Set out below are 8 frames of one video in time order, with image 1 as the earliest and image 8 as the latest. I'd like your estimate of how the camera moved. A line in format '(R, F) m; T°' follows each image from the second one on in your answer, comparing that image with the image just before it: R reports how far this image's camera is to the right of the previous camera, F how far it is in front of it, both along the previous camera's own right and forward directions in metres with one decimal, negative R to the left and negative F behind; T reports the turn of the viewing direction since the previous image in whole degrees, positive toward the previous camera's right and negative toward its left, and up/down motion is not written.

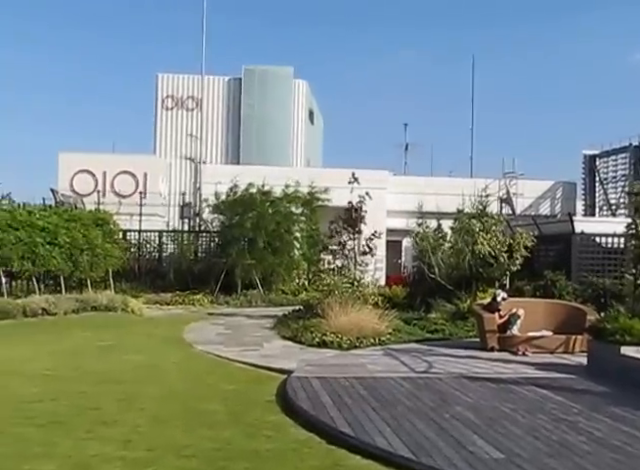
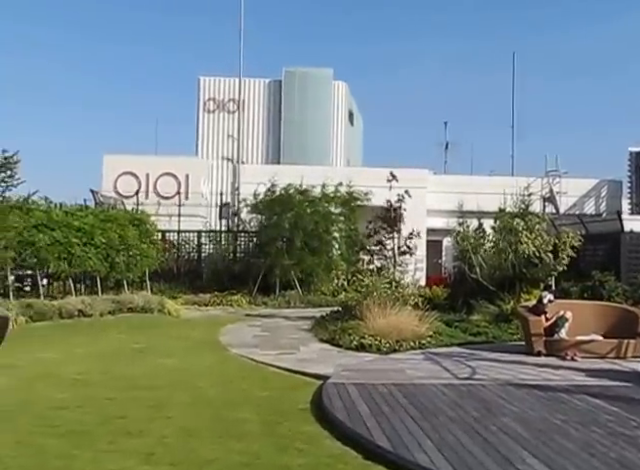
(0.0, +0.4) m; -3°
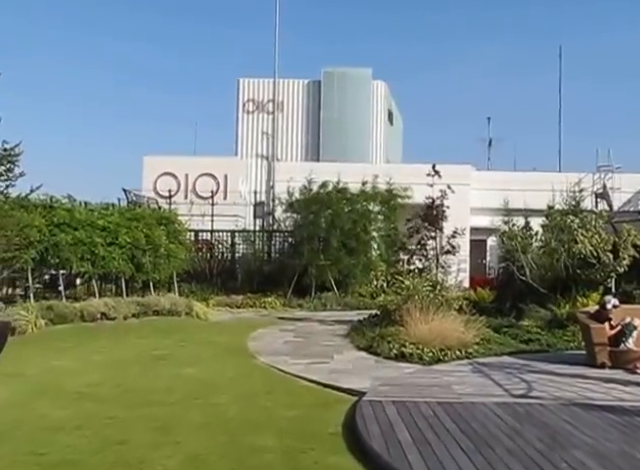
(+0.1, +1.0) m; -3°
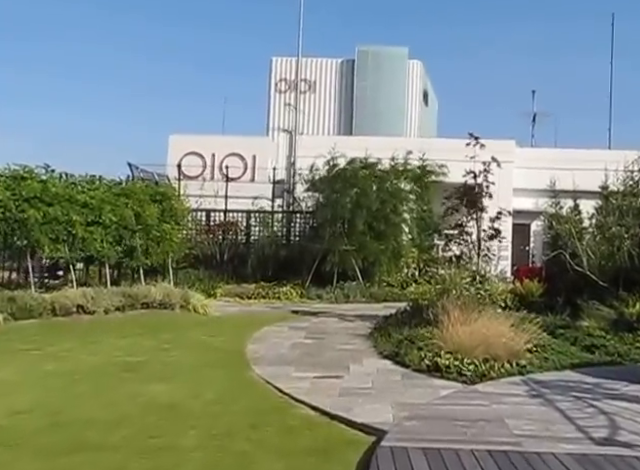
(+0.2, +2.3) m; -2°
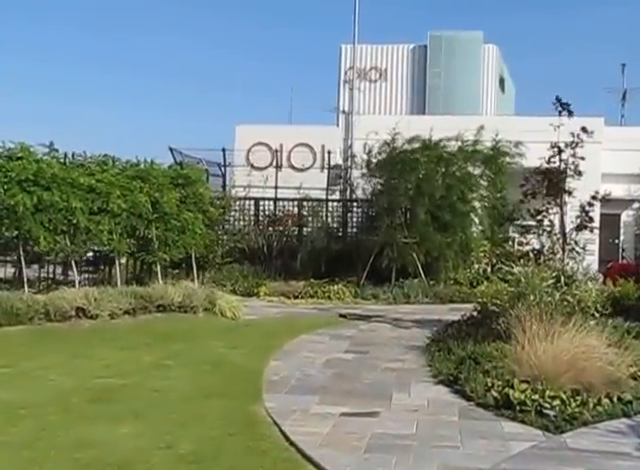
(+0.4, +2.1) m; -6°
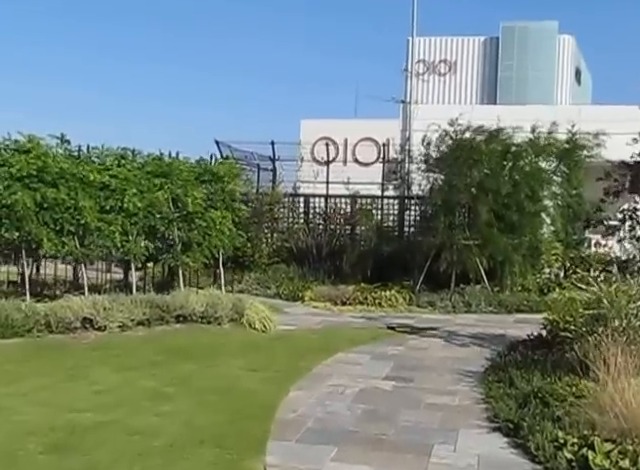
(+0.3, +1.4) m; -5°
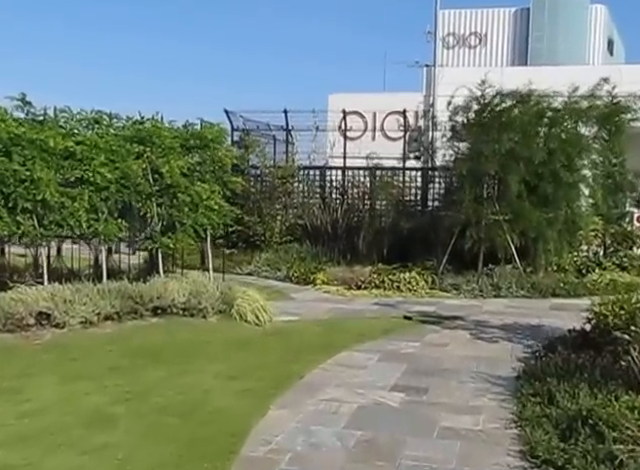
(+0.3, +1.4) m; -2°
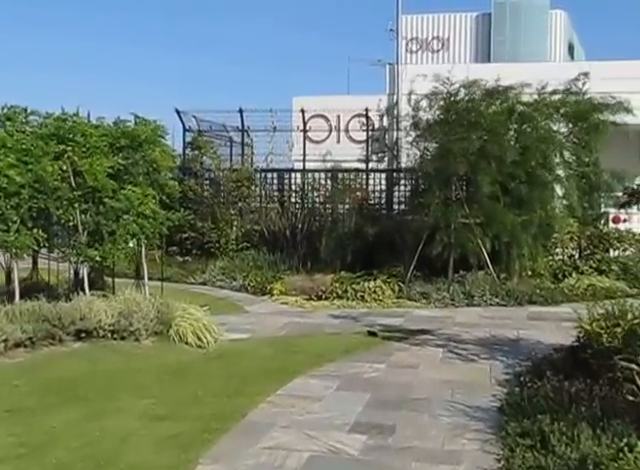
(+0.2, +1.0) m; +2°
